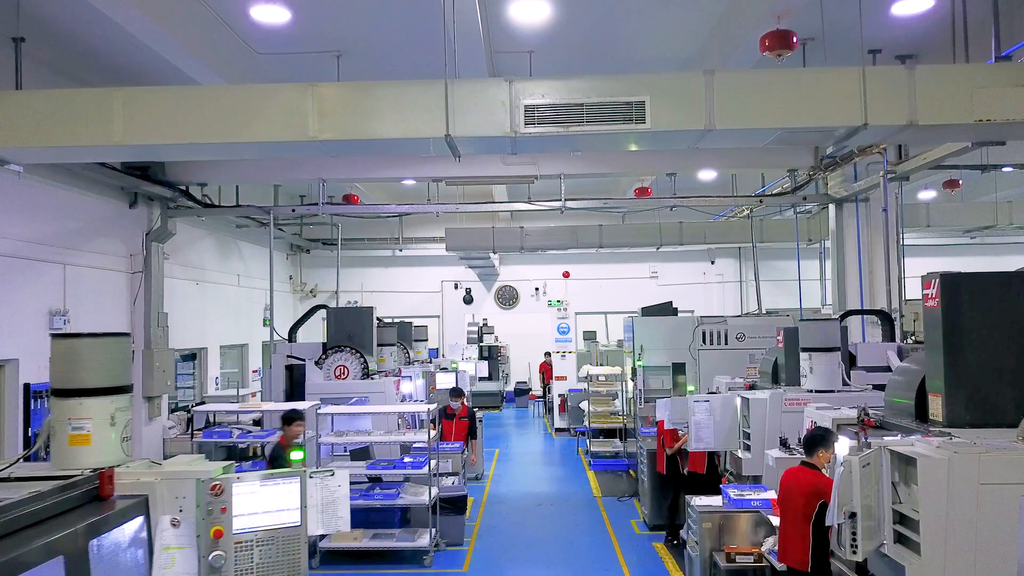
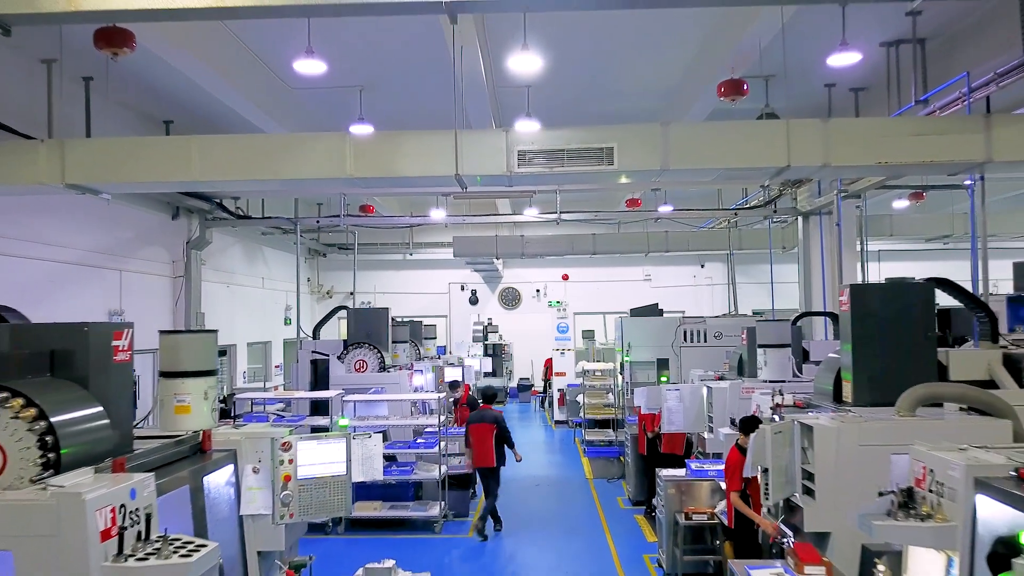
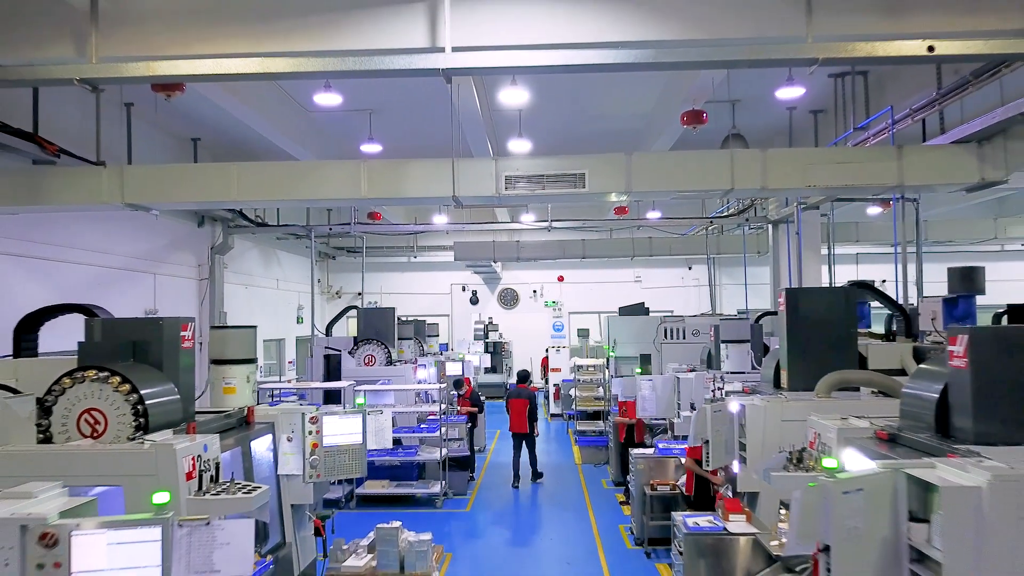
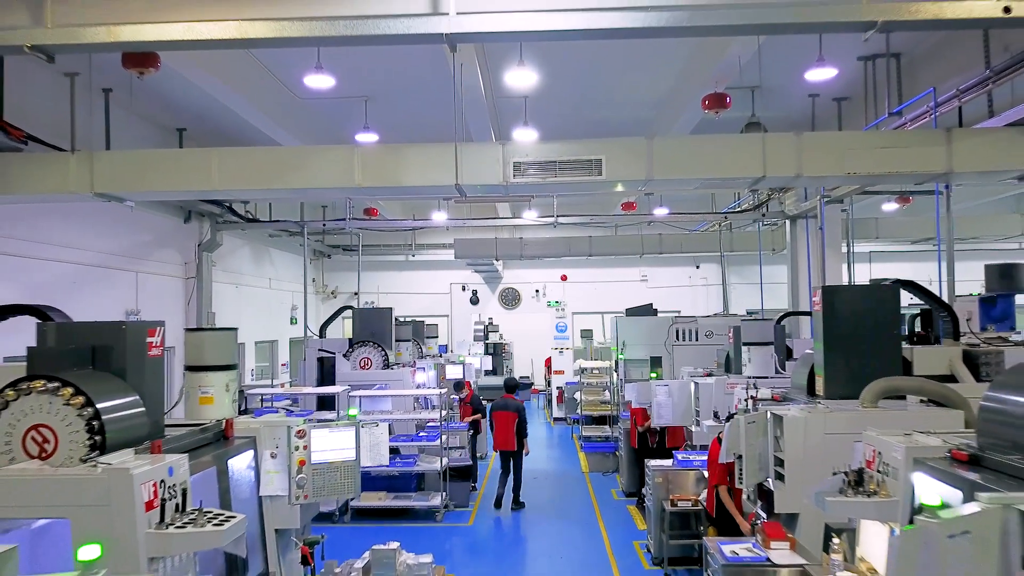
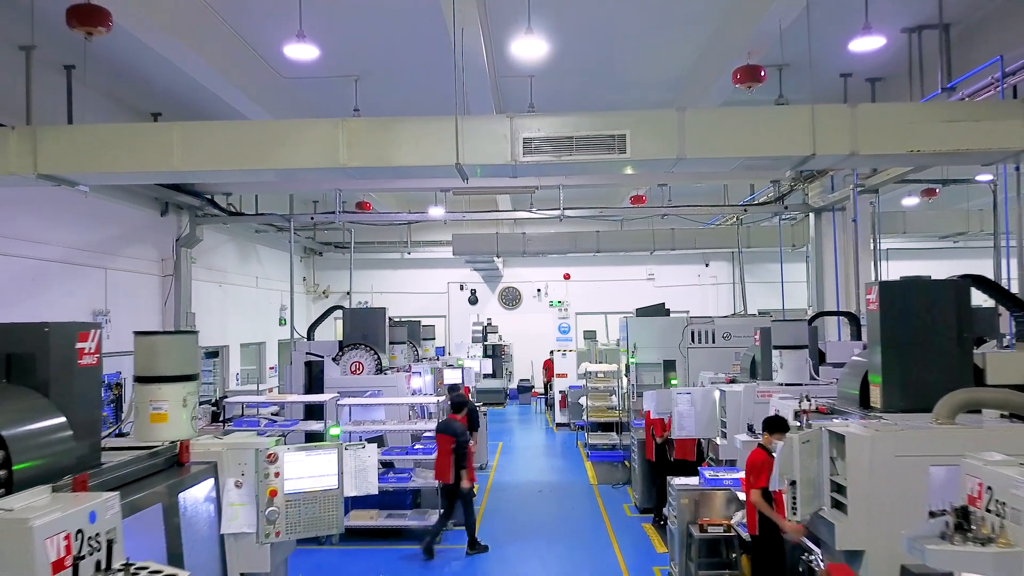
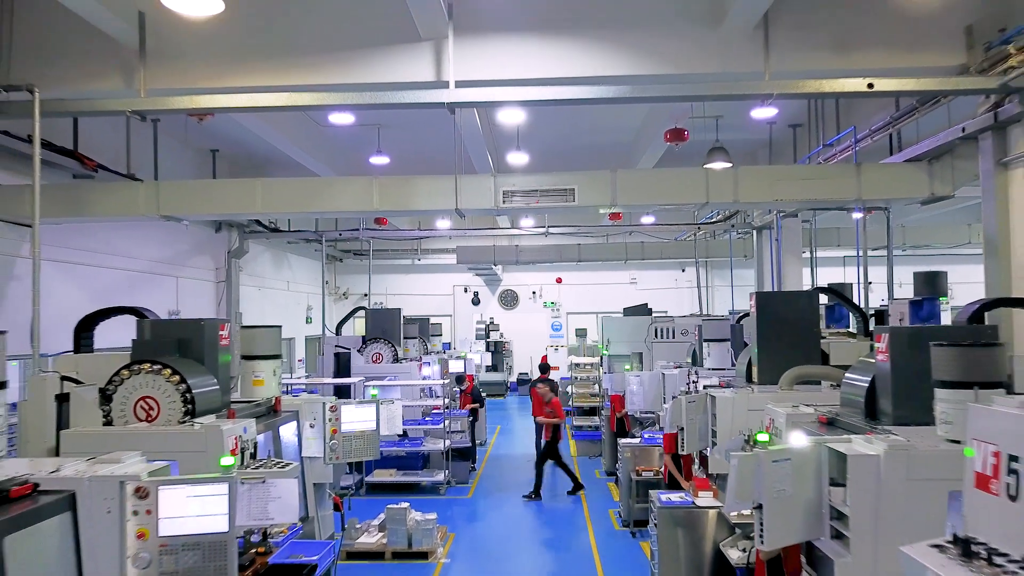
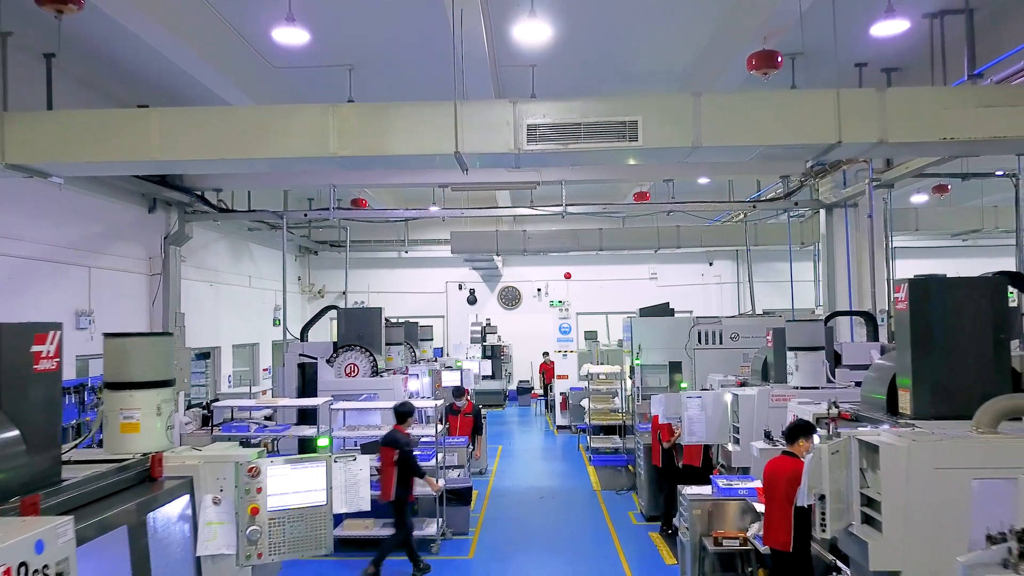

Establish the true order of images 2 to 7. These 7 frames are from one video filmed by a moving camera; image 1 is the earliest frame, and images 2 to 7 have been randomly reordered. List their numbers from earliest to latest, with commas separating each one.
7, 5, 2, 4, 3, 6
